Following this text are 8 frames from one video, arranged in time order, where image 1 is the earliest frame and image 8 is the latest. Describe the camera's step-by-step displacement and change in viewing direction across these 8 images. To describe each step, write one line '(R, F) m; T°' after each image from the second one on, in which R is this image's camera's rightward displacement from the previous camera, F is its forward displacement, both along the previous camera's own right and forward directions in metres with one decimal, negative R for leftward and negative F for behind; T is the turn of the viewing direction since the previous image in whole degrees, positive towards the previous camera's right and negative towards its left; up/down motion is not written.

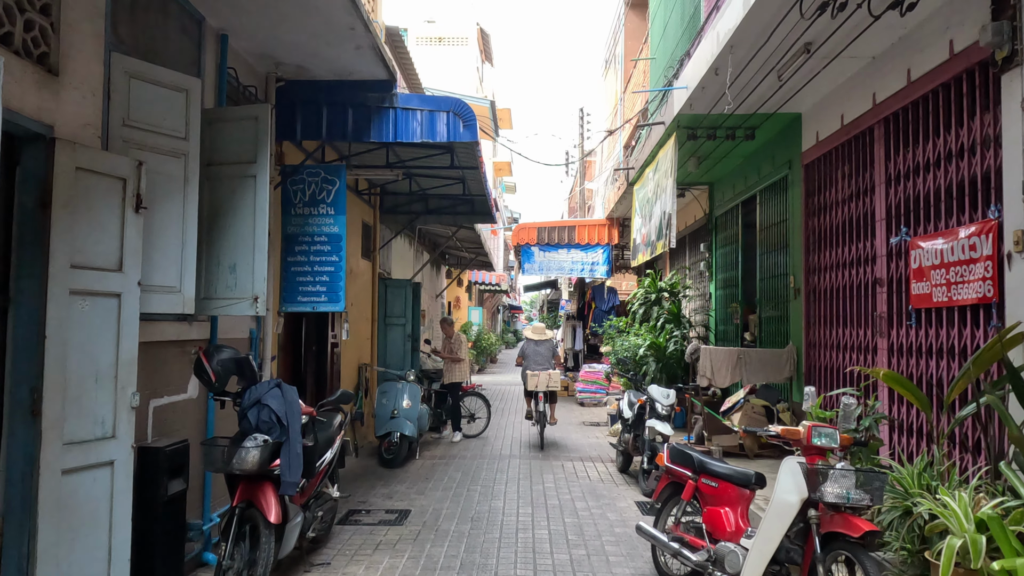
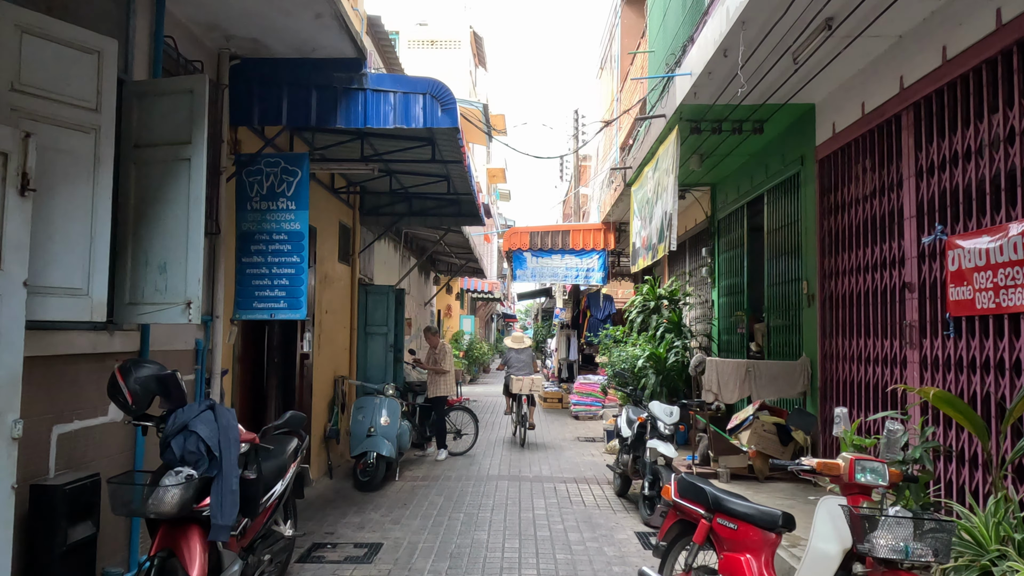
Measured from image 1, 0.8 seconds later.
(+0.1, +0.6) m; 0°
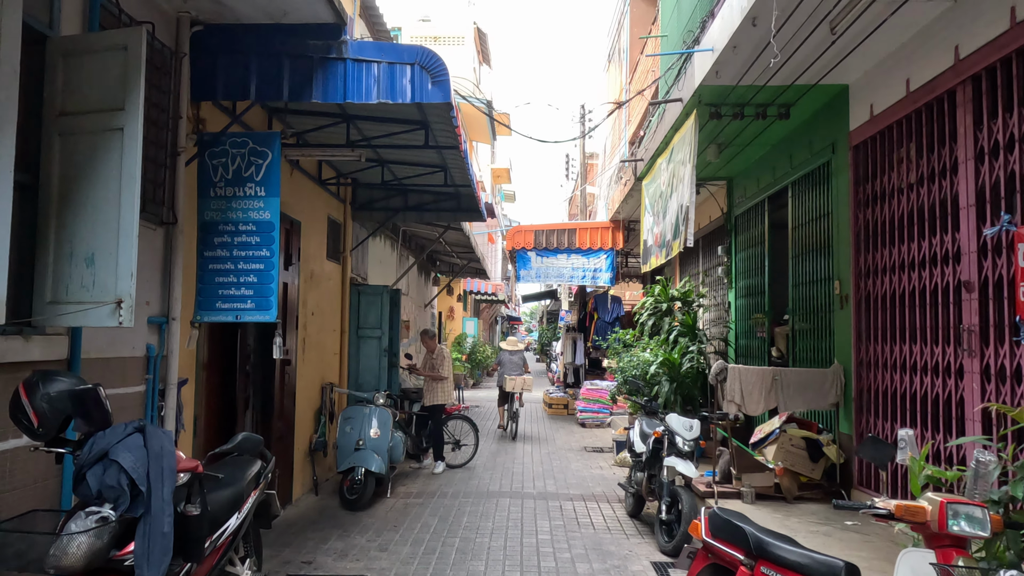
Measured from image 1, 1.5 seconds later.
(0.0, +0.6) m; 0°
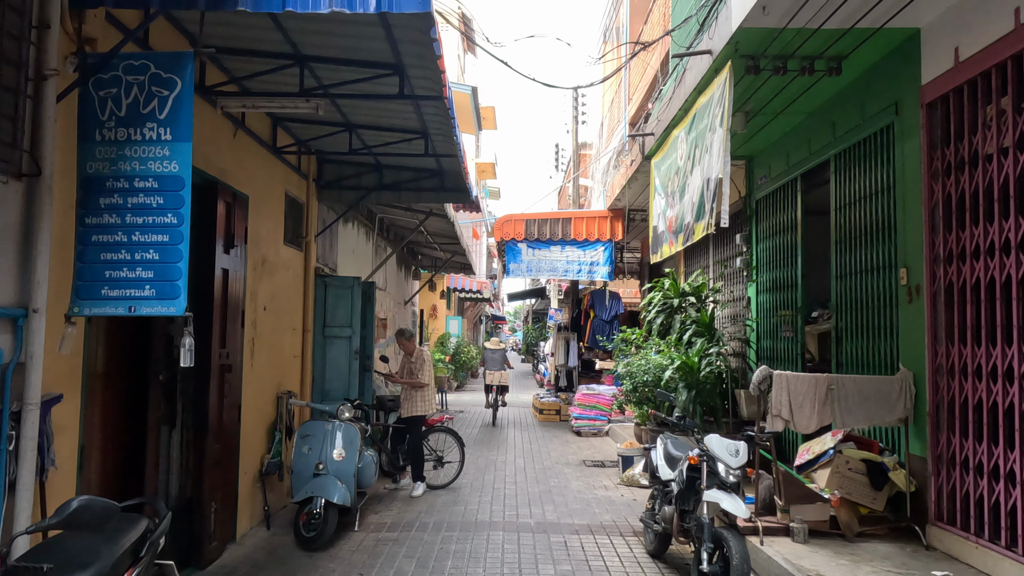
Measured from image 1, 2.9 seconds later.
(-0.1, +1.1) m; +1°
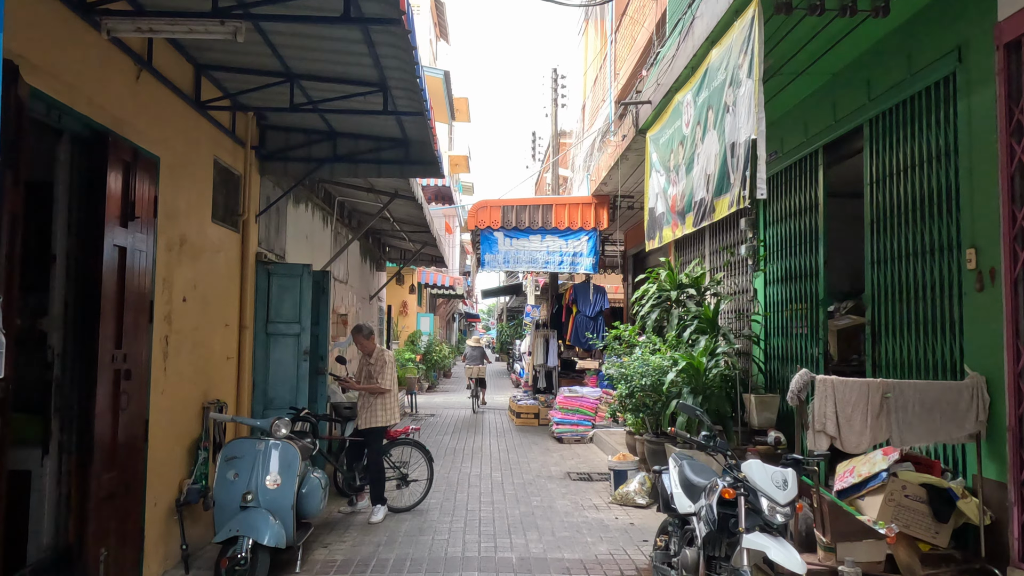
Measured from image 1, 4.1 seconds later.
(0.0, +1.0) m; +2°
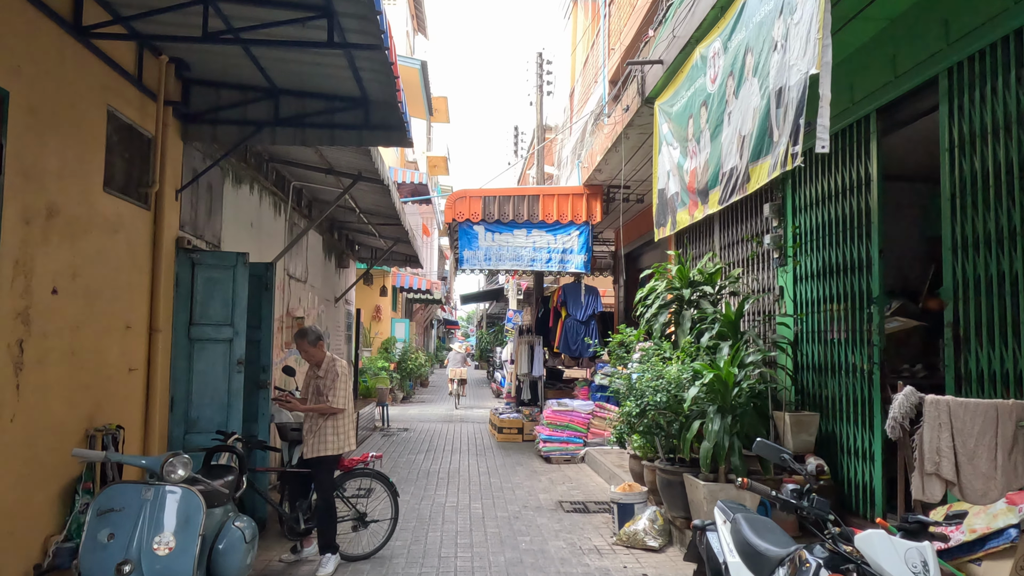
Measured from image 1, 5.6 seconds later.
(0.0, +1.1) m; +2°
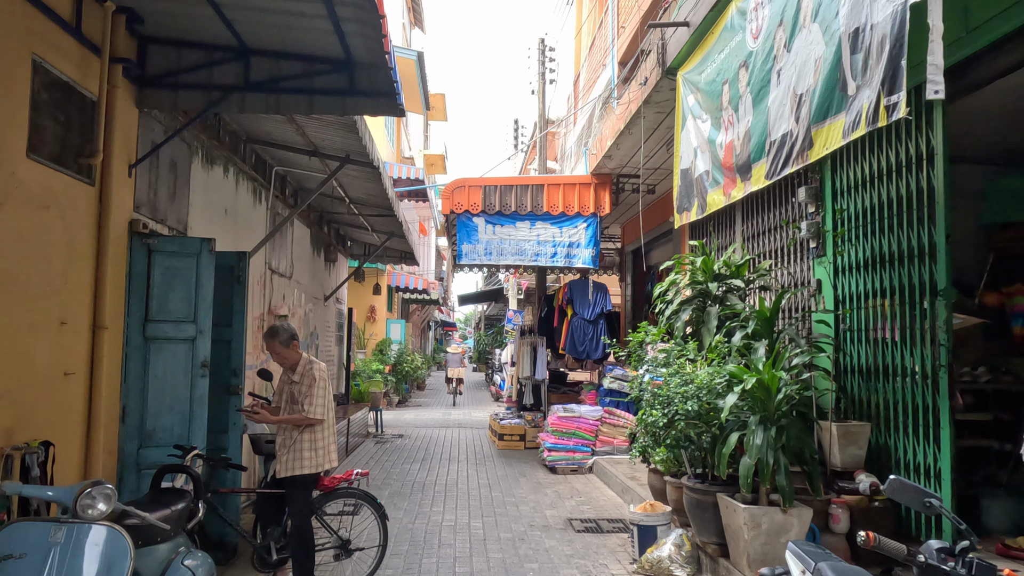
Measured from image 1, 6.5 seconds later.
(-0.1, +0.7) m; 0°
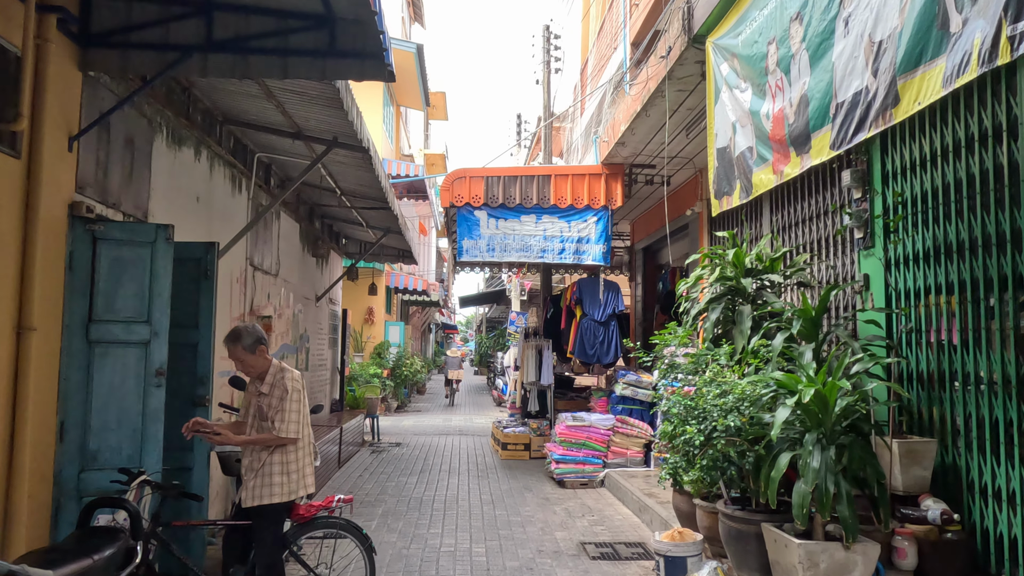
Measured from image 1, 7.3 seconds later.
(0.0, +0.6) m; 0°
